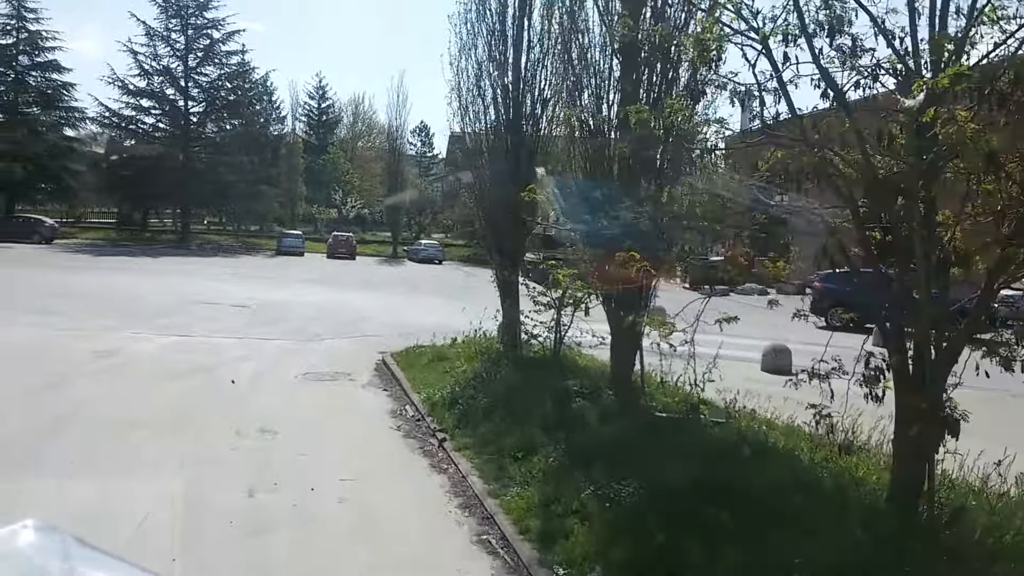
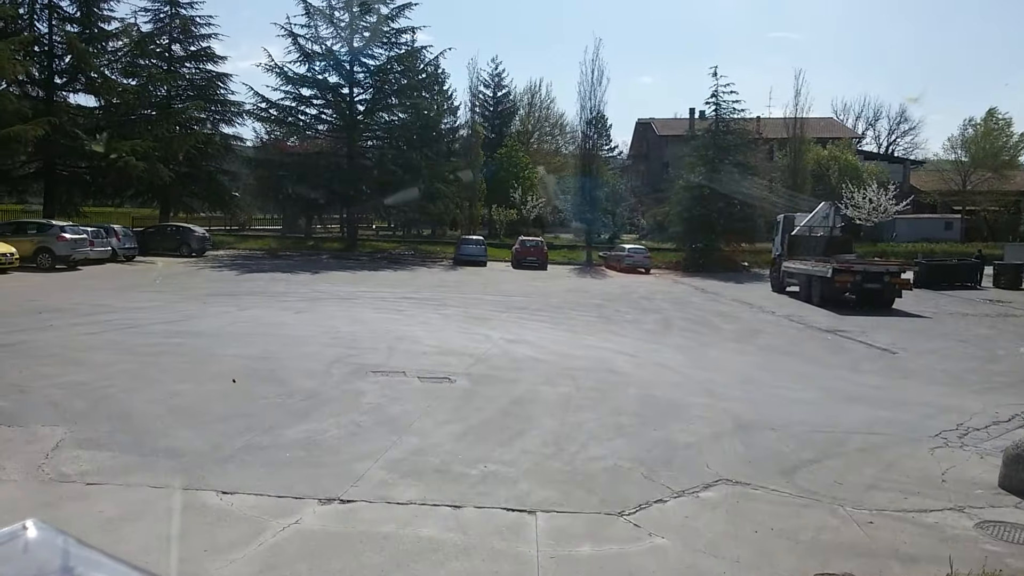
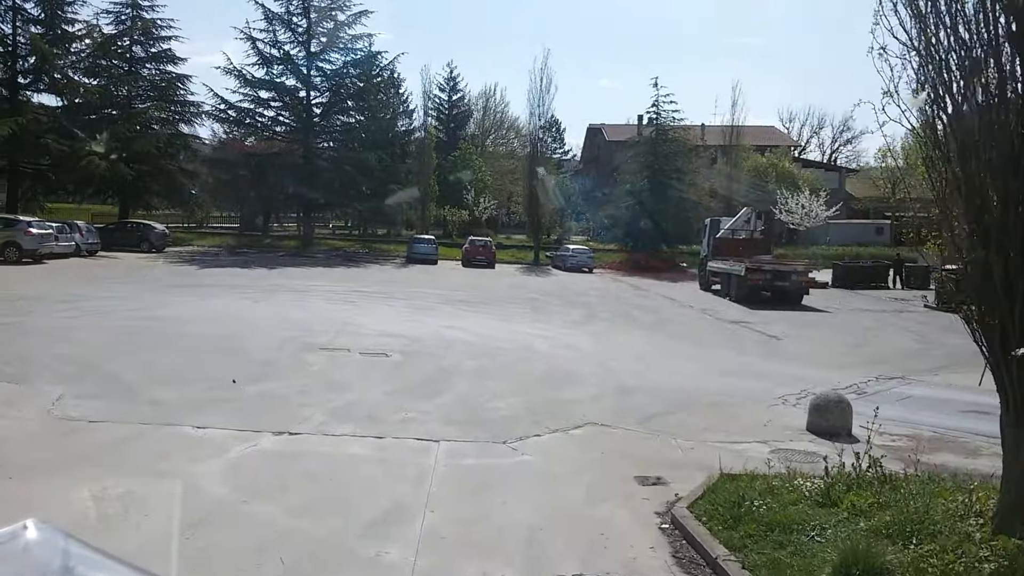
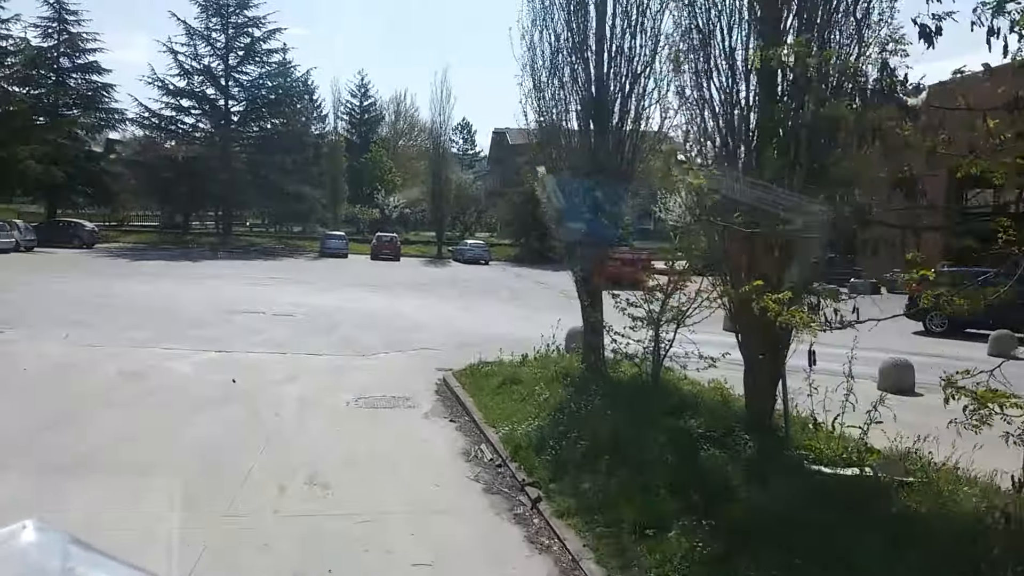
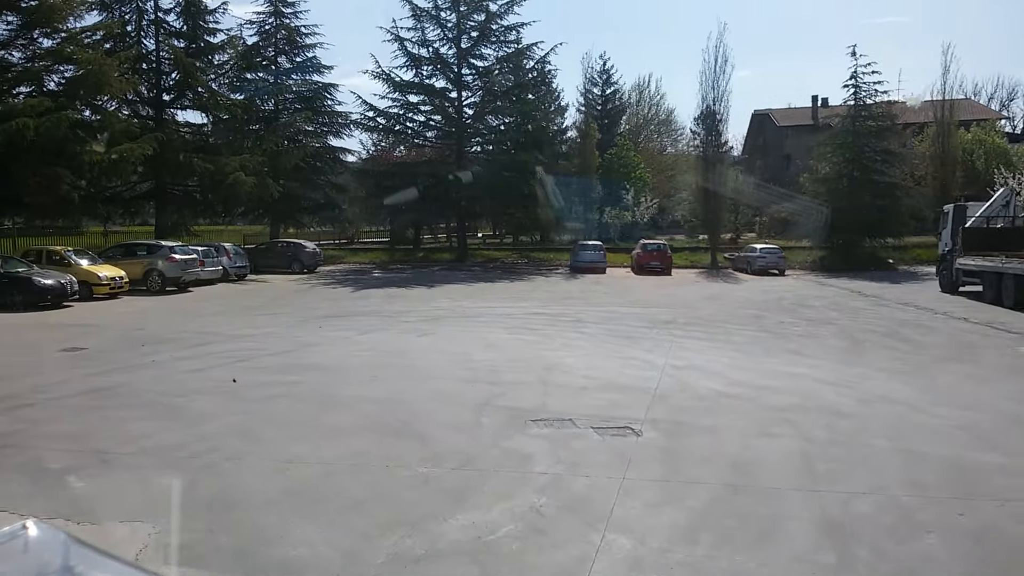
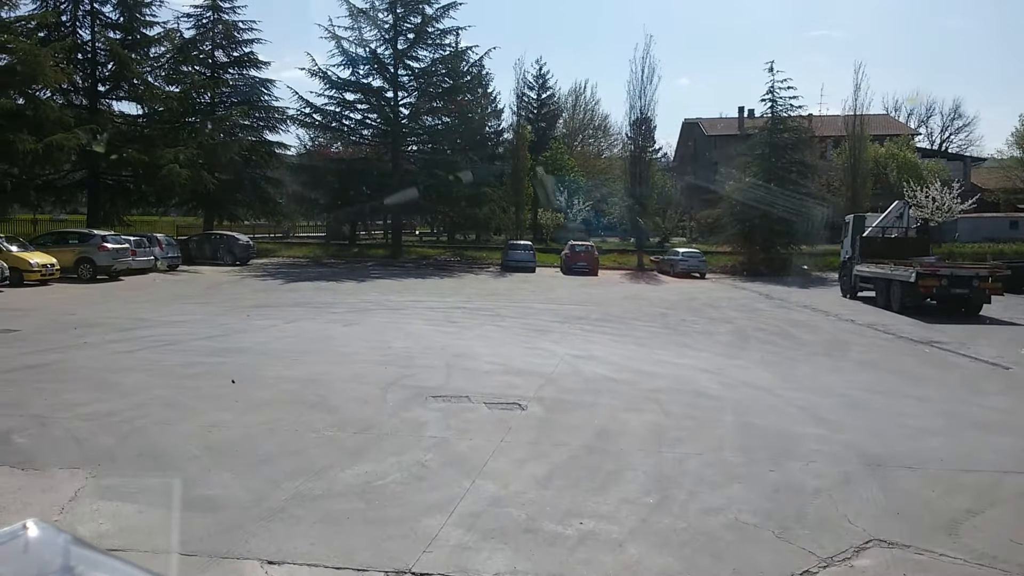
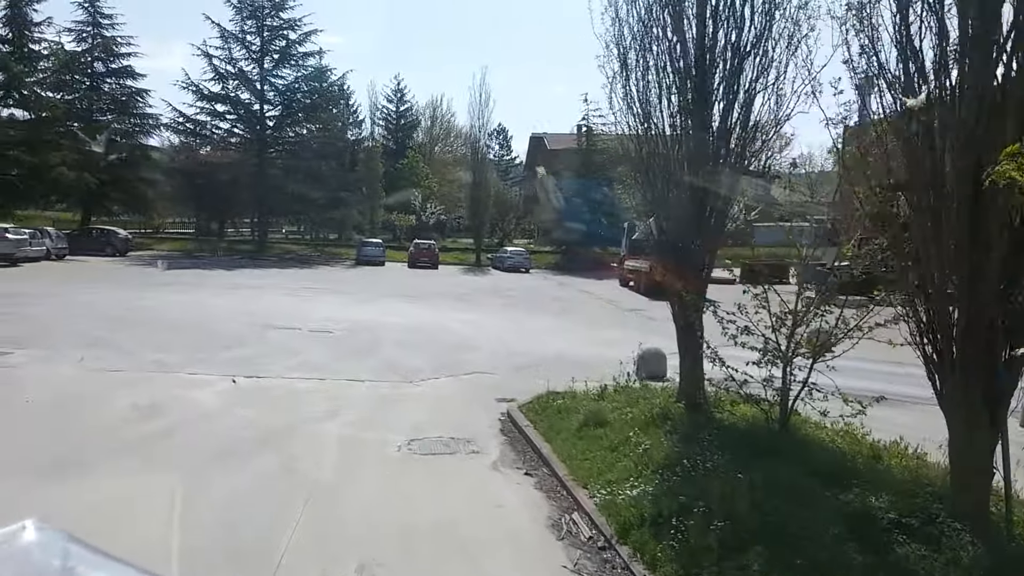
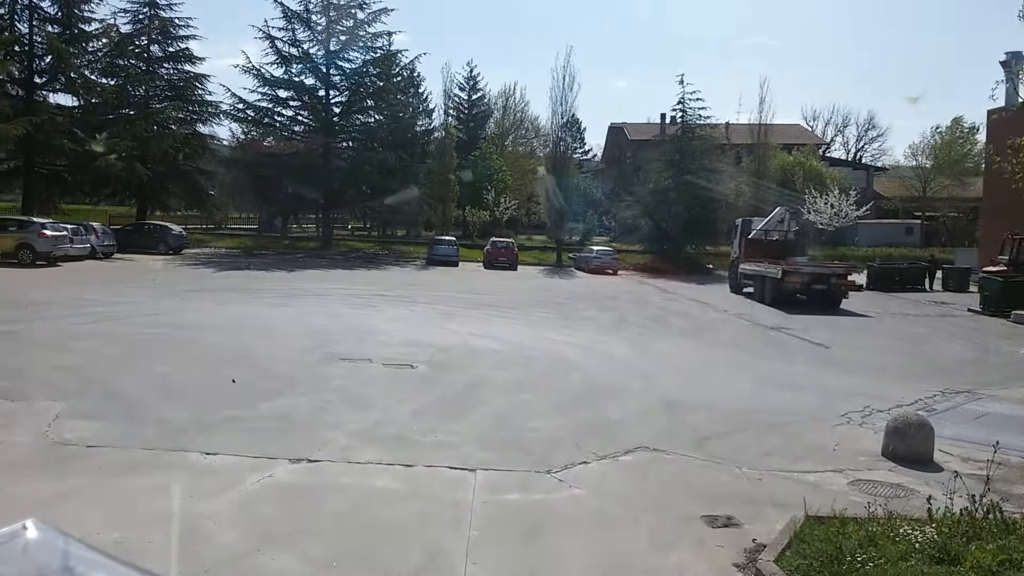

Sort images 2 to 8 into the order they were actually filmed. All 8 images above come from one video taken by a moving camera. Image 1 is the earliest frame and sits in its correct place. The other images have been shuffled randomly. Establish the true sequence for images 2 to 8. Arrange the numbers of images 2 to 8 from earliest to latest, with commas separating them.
4, 7, 3, 8, 2, 6, 5
